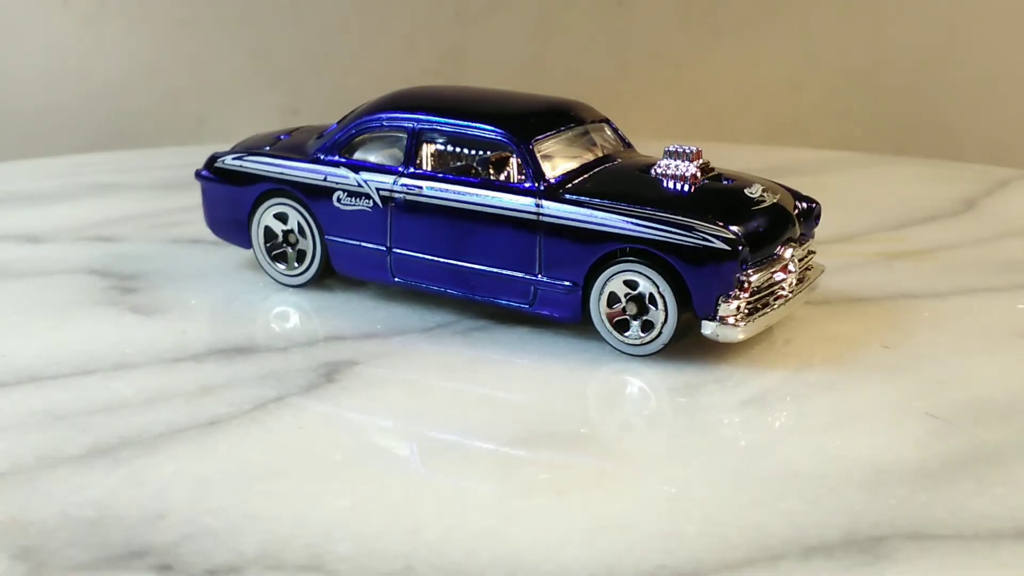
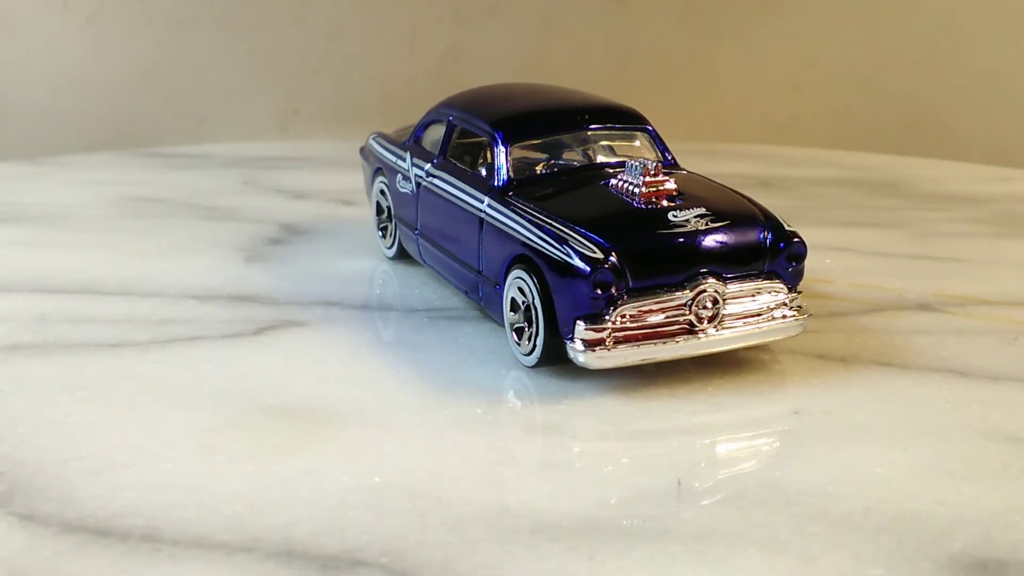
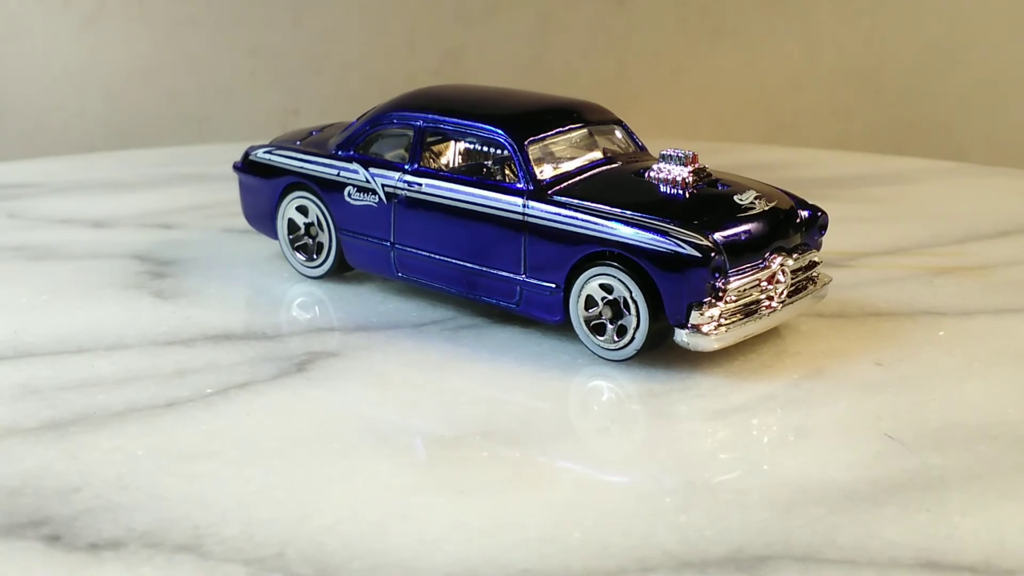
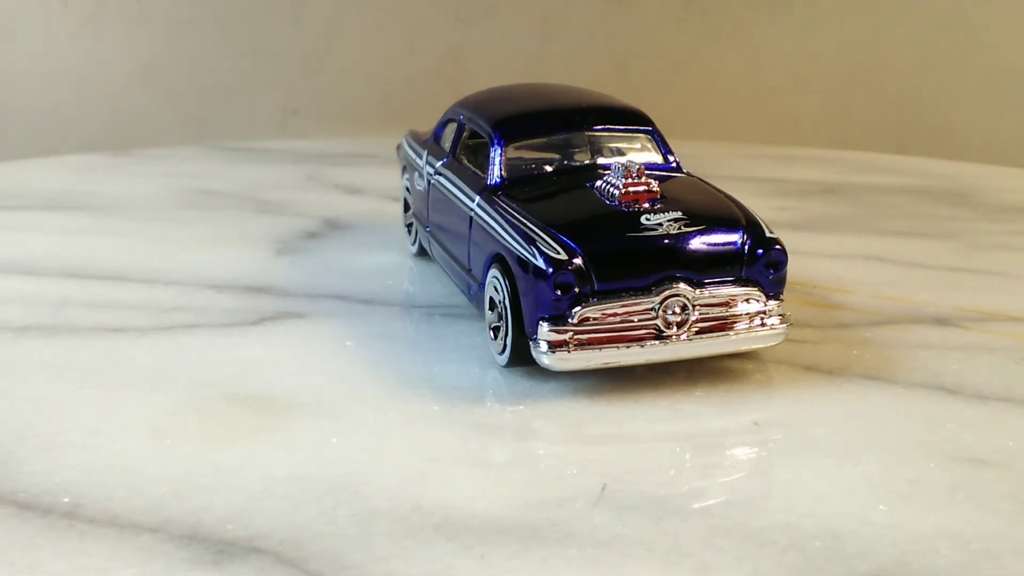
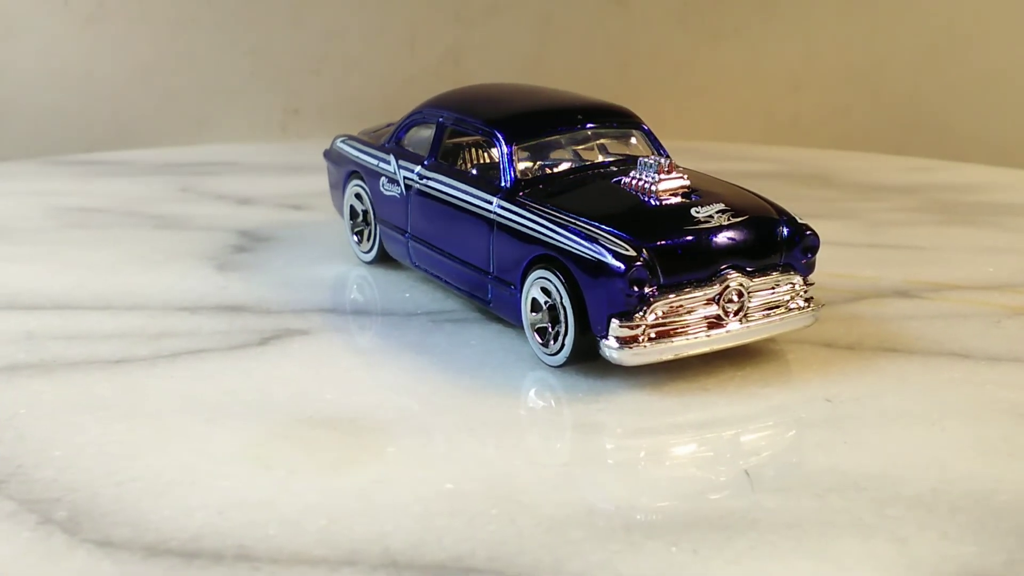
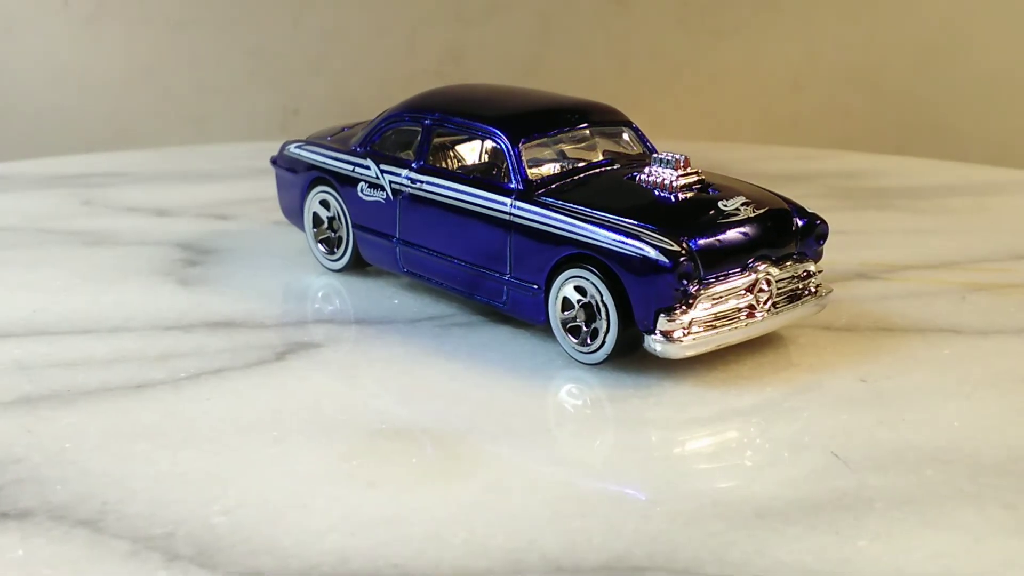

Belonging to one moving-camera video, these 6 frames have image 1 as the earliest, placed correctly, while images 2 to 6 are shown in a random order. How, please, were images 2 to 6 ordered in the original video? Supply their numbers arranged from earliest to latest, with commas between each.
3, 6, 5, 2, 4
